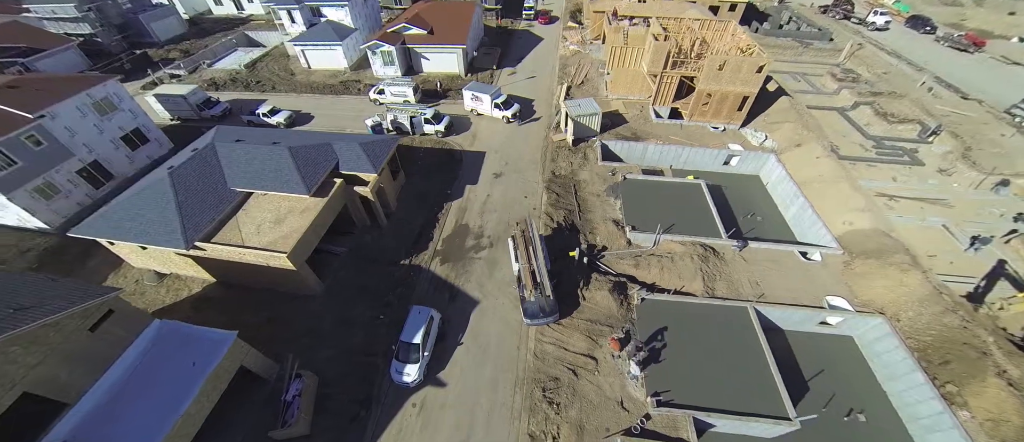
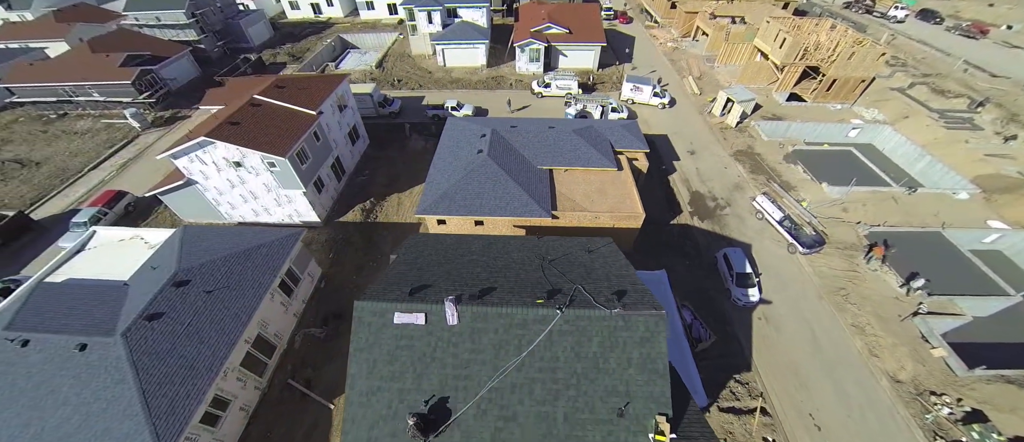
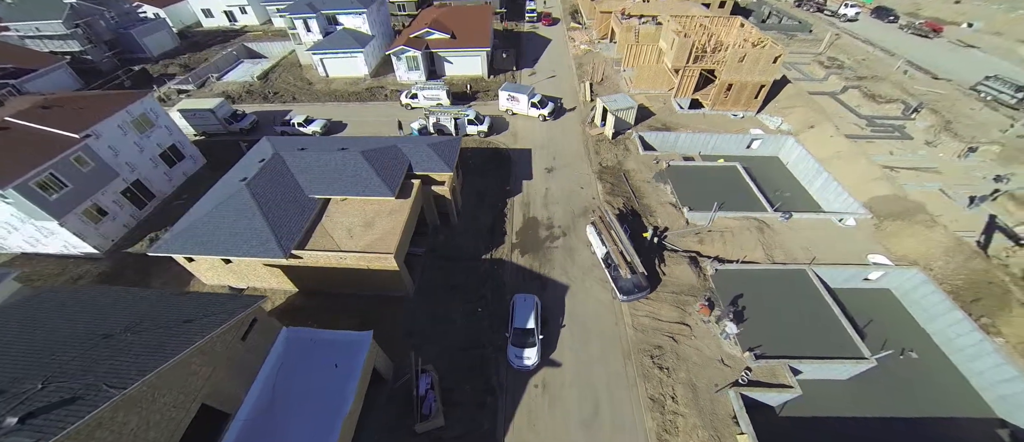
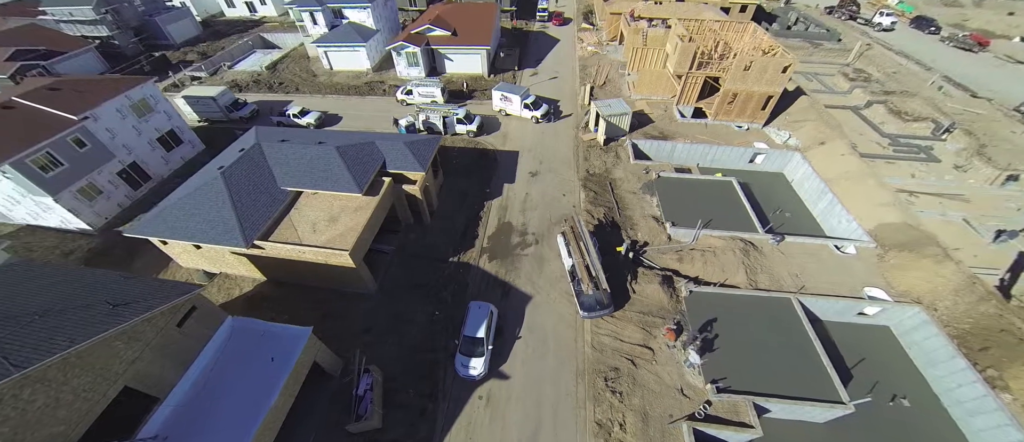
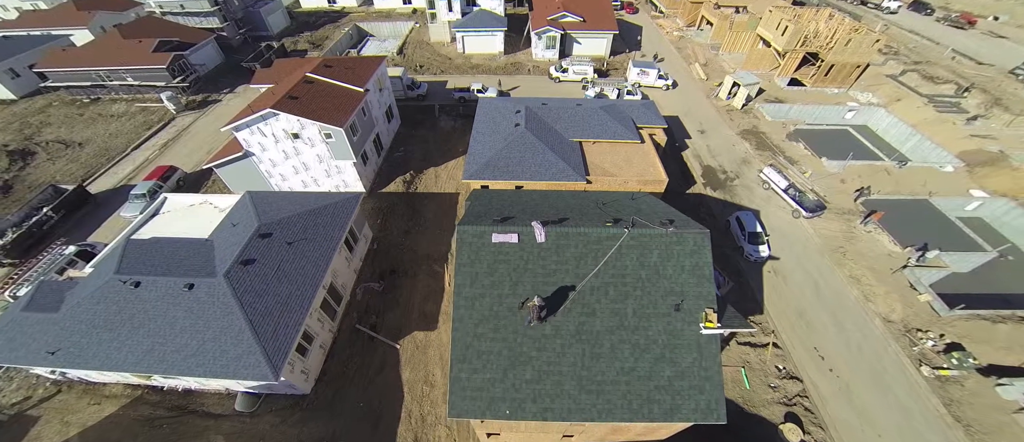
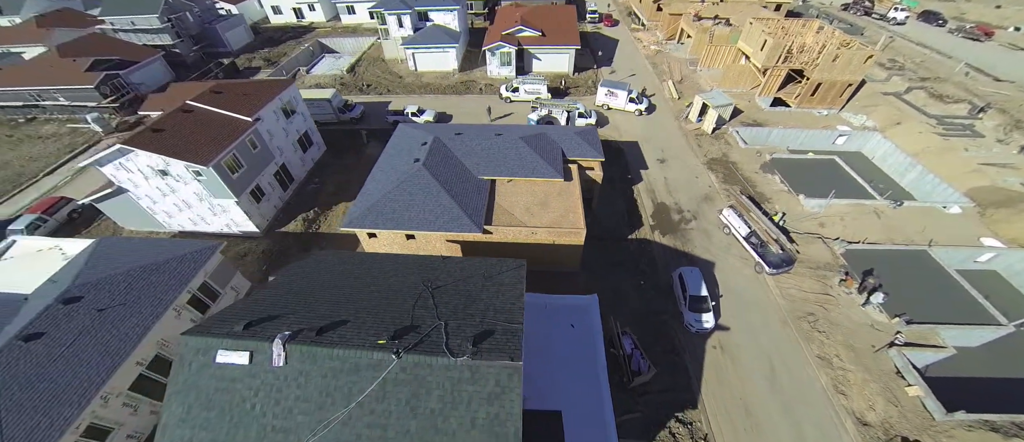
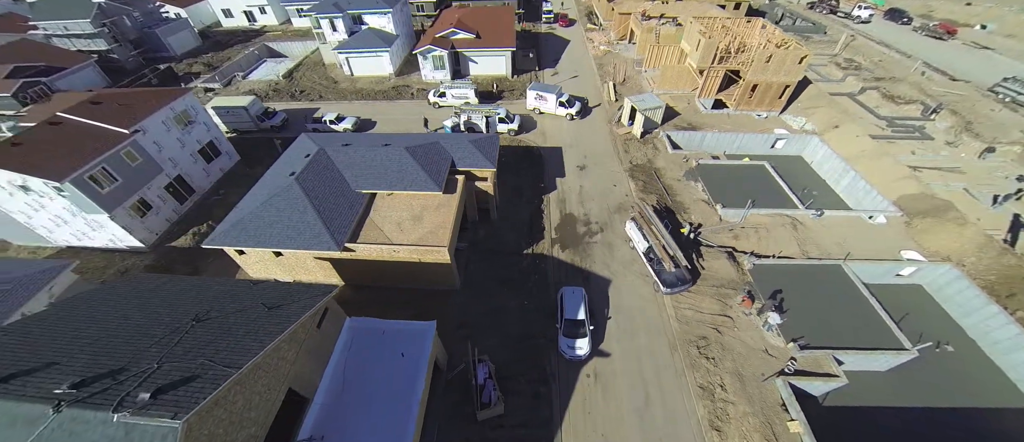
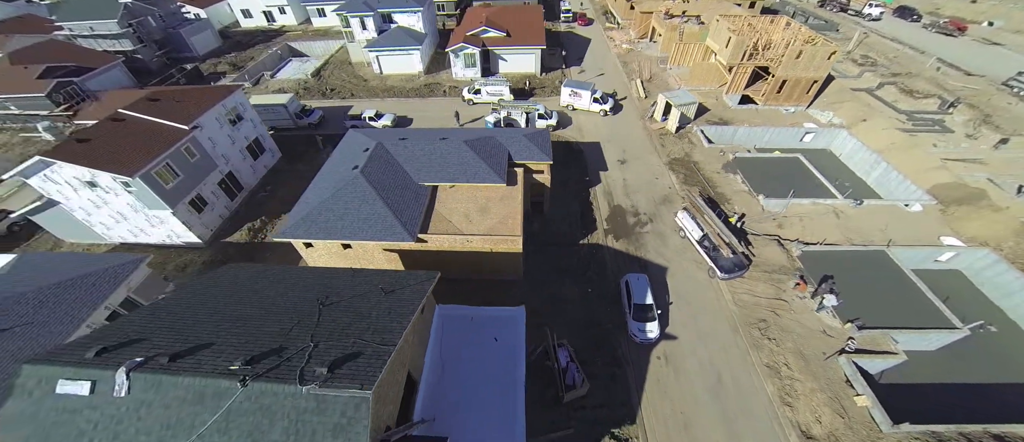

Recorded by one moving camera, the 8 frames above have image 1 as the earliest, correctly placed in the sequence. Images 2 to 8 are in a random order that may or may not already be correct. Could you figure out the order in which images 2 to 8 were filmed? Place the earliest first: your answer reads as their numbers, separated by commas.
4, 3, 7, 8, 6, 2, 5
